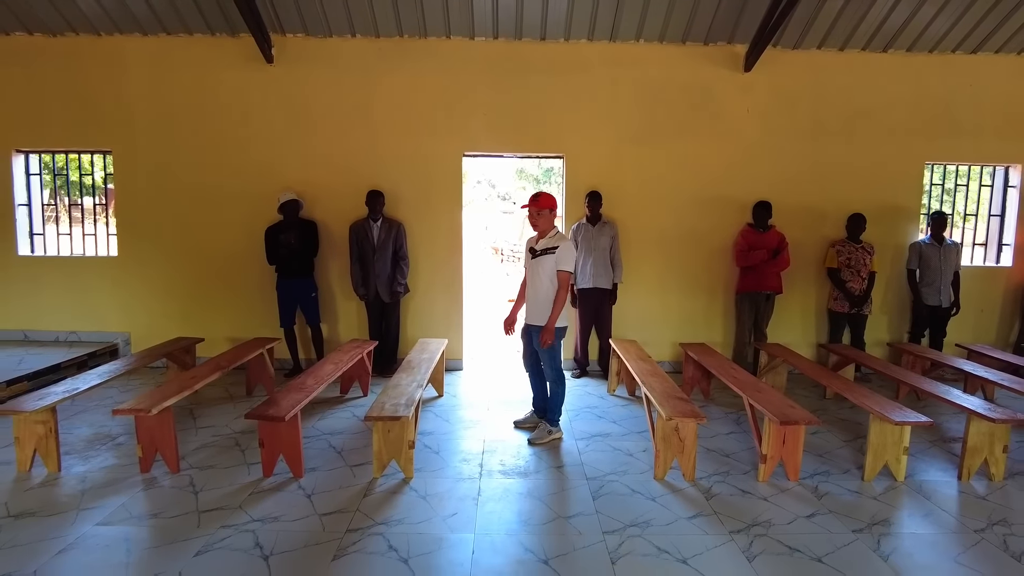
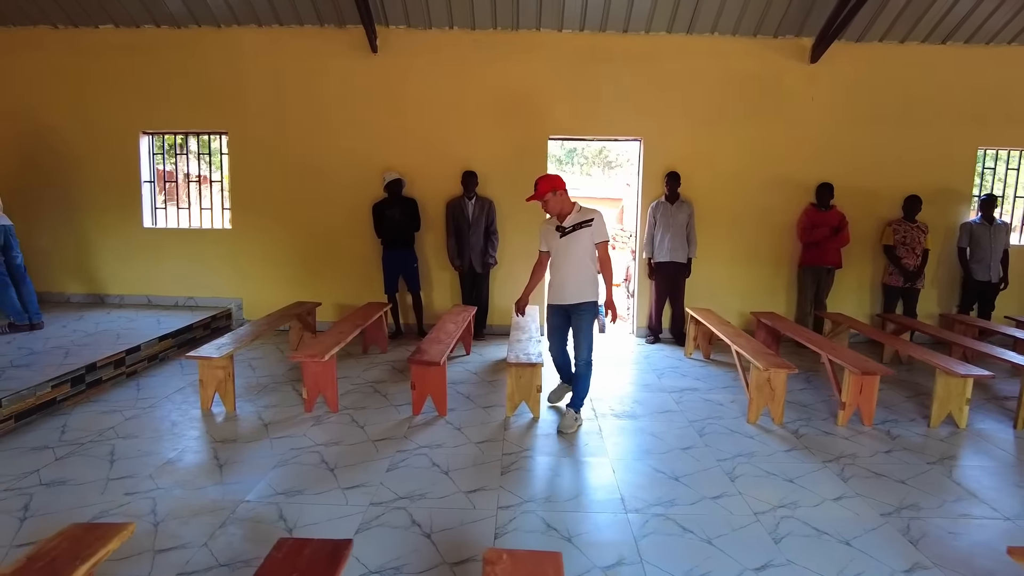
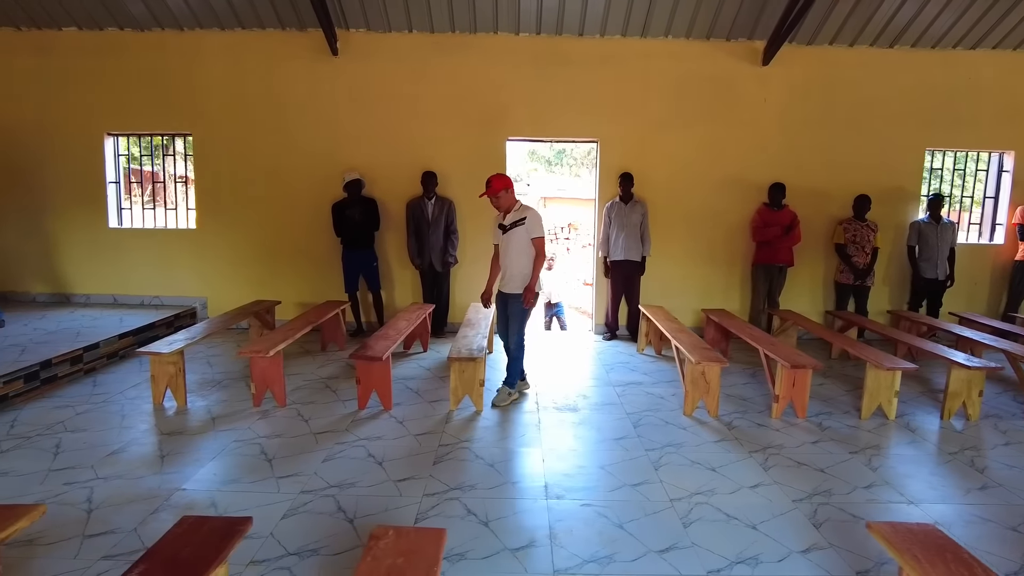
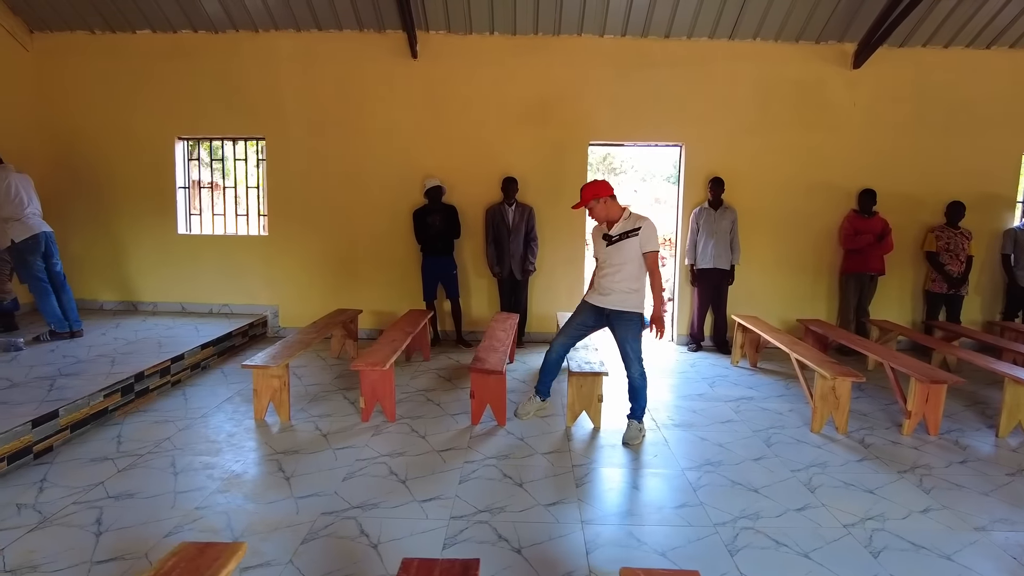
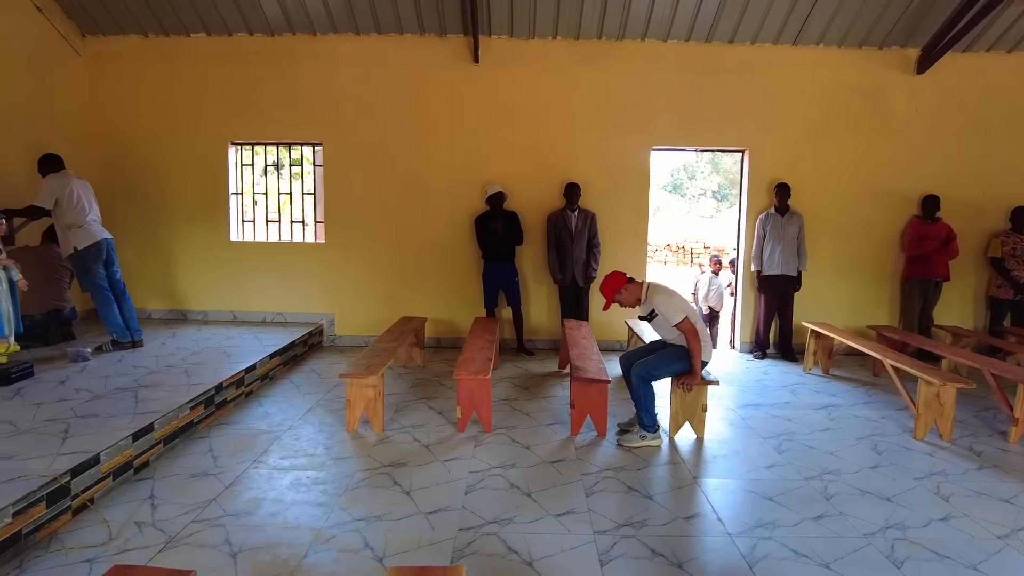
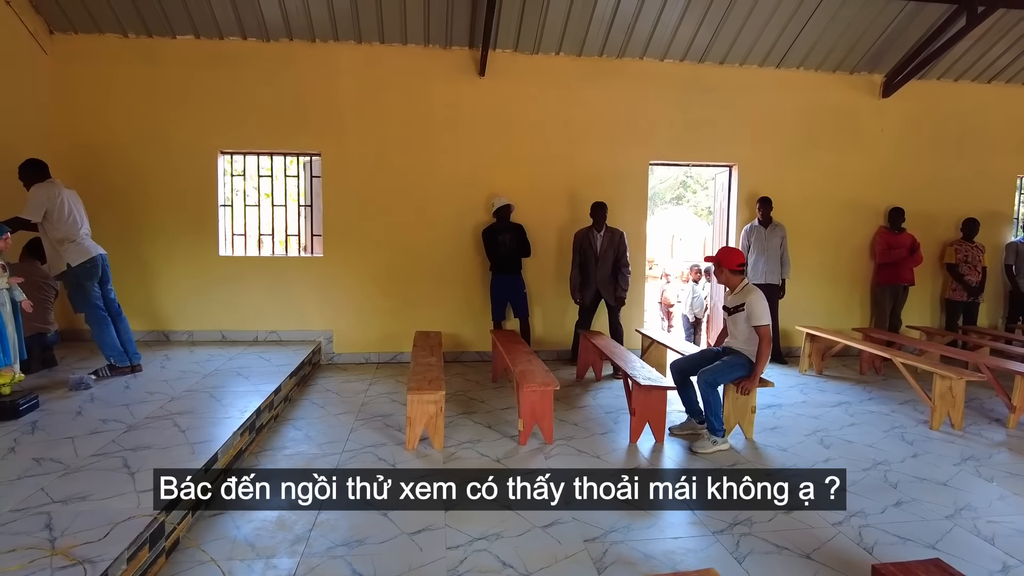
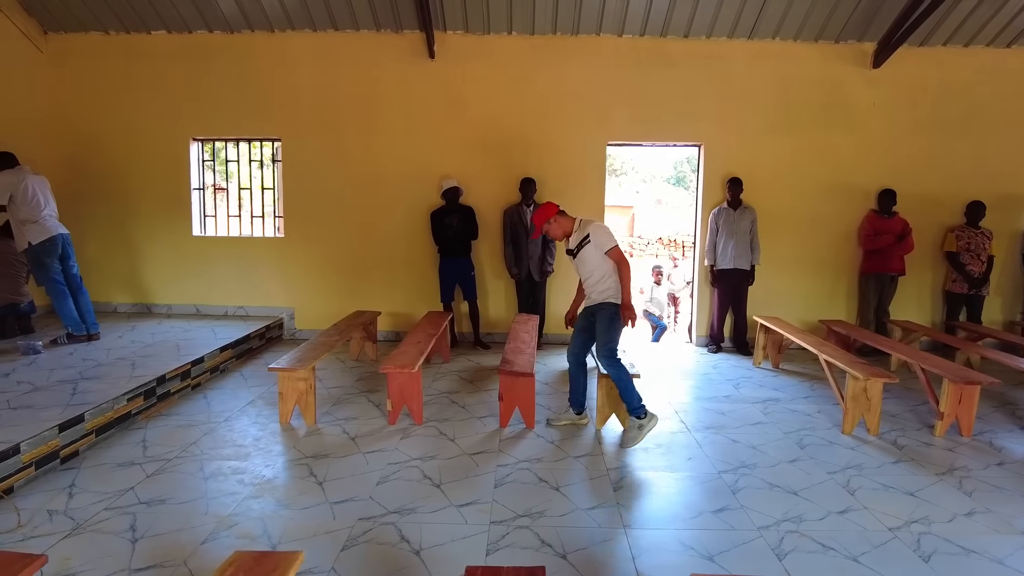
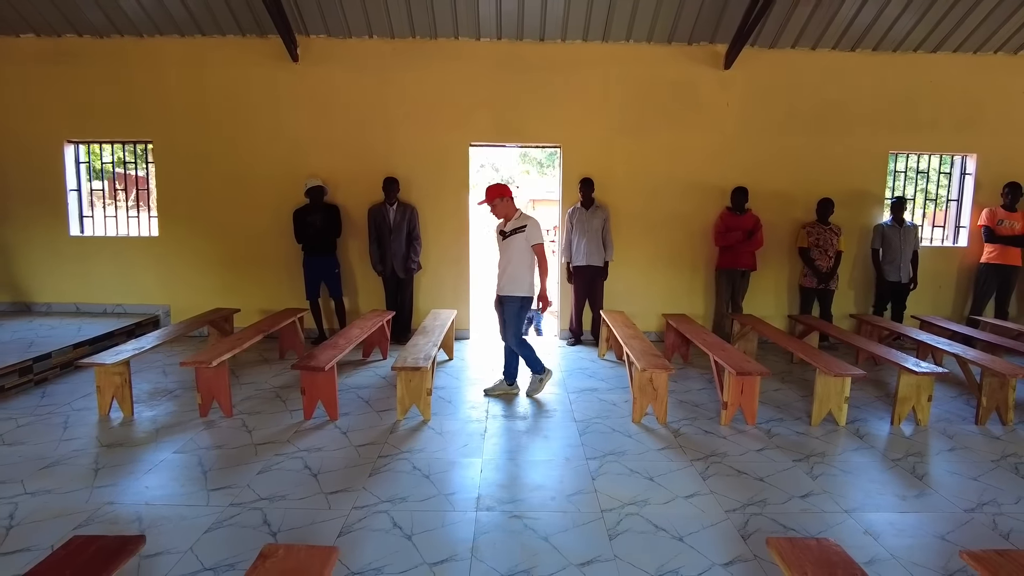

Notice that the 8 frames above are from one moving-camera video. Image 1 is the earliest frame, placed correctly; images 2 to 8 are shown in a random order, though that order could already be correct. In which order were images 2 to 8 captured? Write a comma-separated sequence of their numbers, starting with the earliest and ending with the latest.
8, 3, 2, 4, 7, 5, 6
